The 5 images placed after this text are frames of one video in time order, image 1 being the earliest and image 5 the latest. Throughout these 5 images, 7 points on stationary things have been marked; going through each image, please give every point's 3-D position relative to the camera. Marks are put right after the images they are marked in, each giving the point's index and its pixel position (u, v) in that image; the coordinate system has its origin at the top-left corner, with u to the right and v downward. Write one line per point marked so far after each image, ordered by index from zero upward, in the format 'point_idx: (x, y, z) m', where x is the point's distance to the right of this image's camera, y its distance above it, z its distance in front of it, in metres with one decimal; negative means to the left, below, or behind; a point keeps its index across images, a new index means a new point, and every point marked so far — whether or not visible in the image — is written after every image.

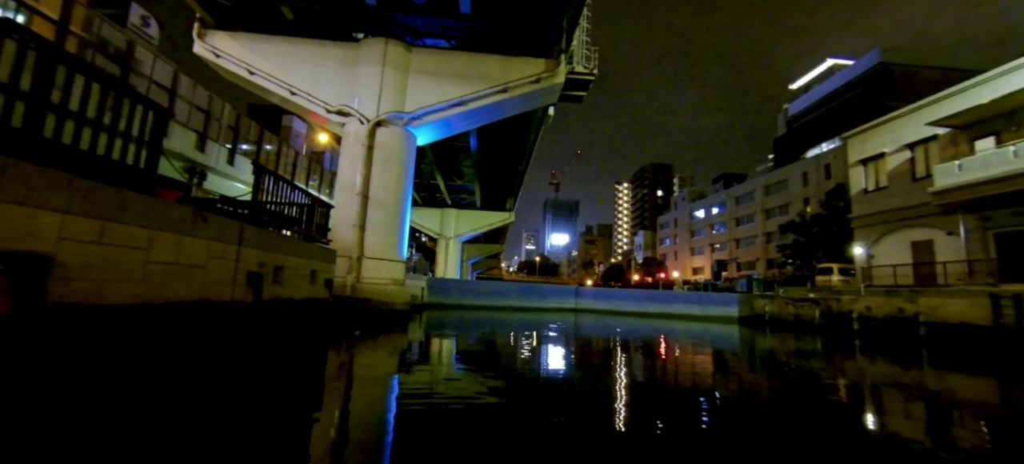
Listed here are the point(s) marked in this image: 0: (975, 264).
0: (+14.0, -1.0, +13.3) m
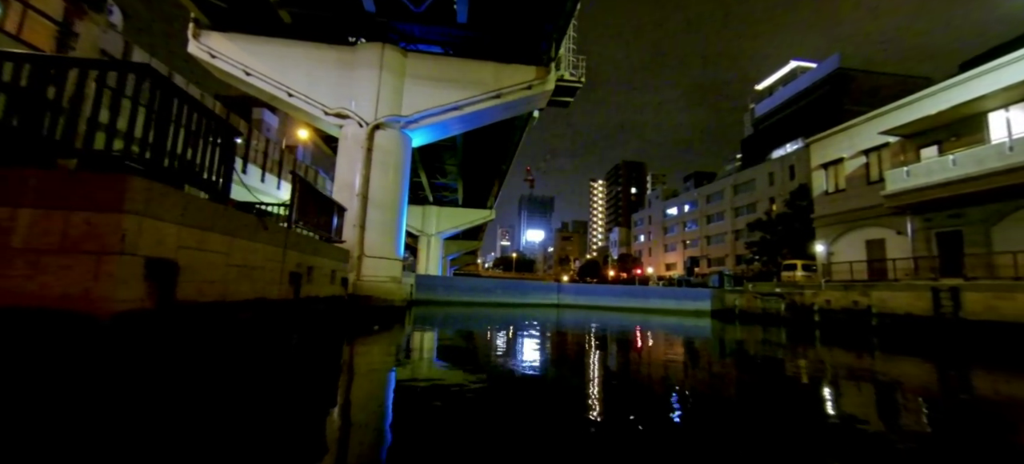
0: (+13.5, -1.0, +14.5) m
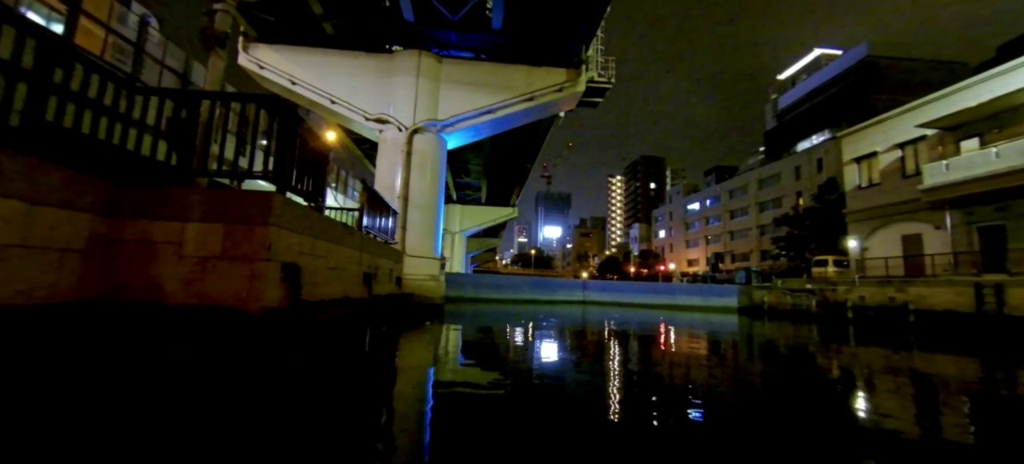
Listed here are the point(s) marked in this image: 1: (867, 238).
0: (+14.4, -0.8, +14.1) m
1: (+15.8, -0.3, +19.8) m
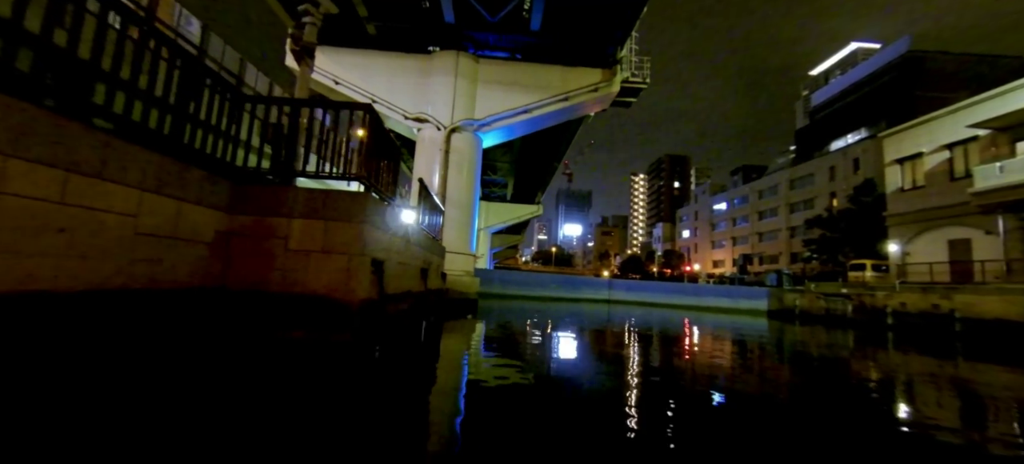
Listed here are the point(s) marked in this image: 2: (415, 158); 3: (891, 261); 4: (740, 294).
0: (+15.2, -0.9, +13.5) m
1: (+16.9, -0.4, +19.1) m
2: (-2.4, +1.7, +10.1) m
3: (+16.5, -1.2, +19.5) m
4: (+9.3, -2.6, +18.1) m
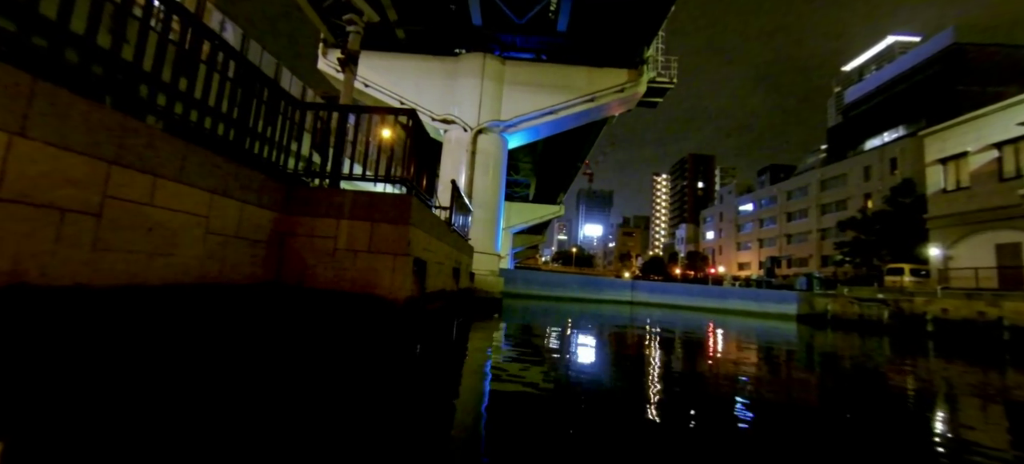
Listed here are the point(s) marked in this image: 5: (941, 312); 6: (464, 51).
0: (+15.9, -1.1, +12.8) m
1: (+17.8, -0.6, +18.3) m
2: (-1.8, +1.7, +10.2) m
3: (+17.5, -1.4, +18.8) m
4: (+10.2, -2.6, +17.7) m
5: (+12.0, -2.2, +12.5) m
6: (-1.2, +4.4, +10.6) m
